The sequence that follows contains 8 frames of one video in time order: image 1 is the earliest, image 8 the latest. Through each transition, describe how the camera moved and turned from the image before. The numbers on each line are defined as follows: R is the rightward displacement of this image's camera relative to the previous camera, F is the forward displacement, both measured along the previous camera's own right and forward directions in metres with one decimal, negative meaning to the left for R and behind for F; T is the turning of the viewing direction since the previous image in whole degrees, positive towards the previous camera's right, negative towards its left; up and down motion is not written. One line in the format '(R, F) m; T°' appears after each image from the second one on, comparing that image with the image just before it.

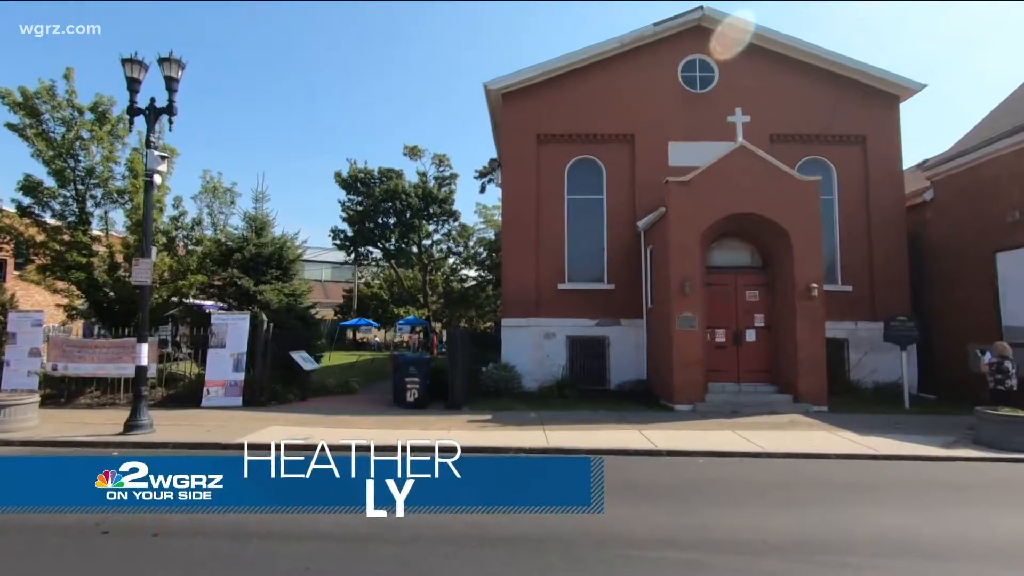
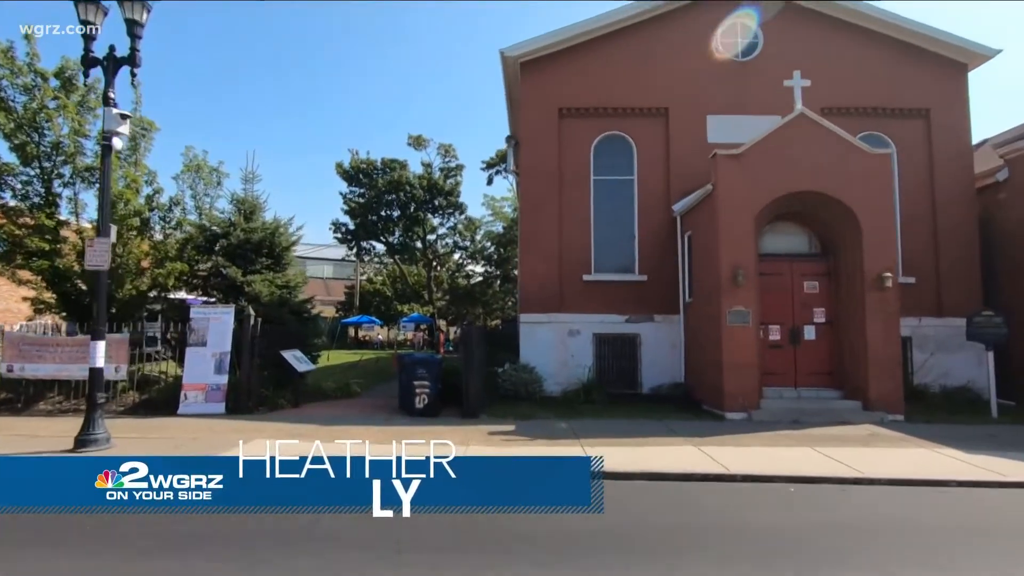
(-0.5, +2.0) m; 0°
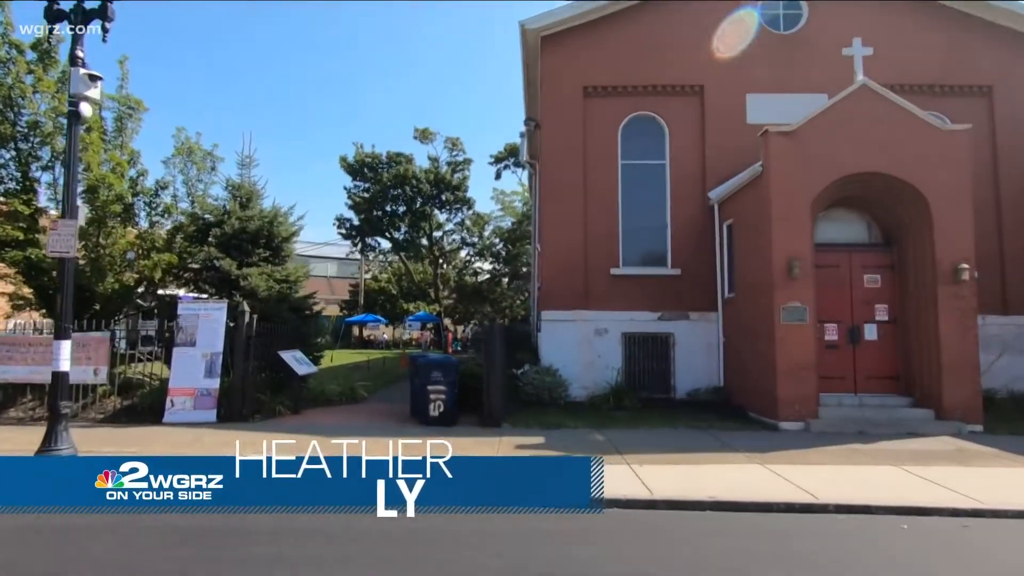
(-0.5, +1.4) m; 0°
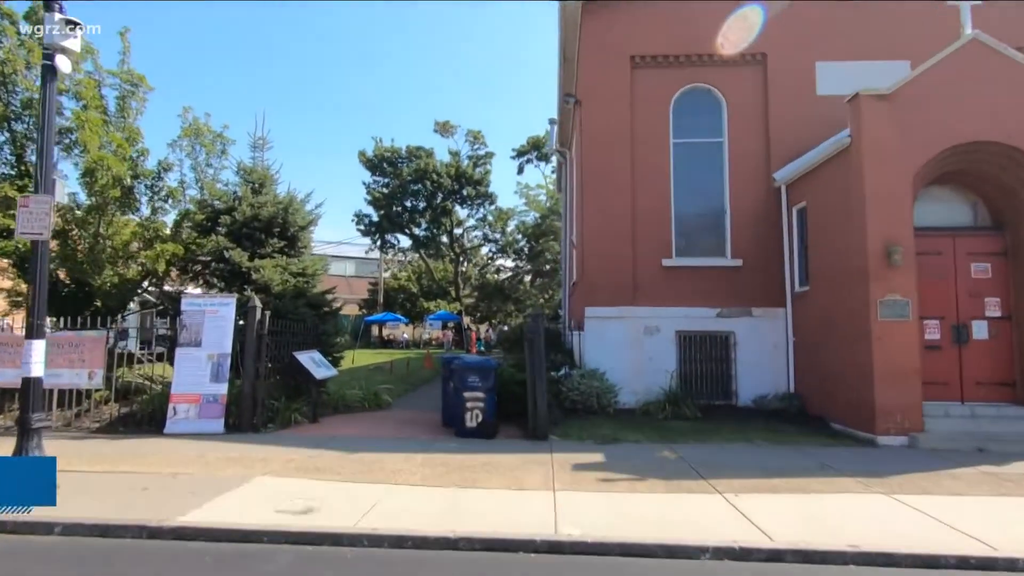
(-0.6, +1.5) m; -2°
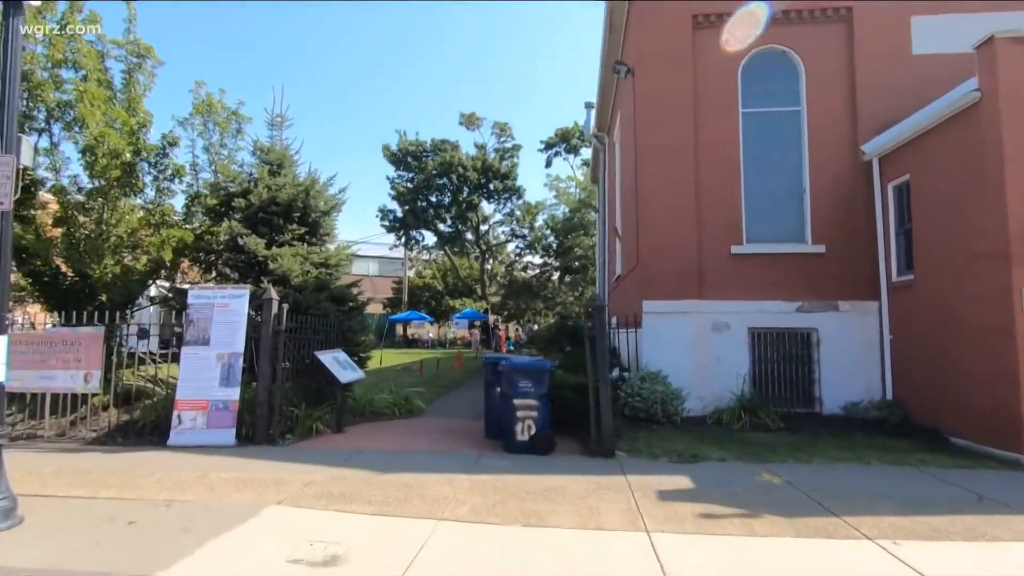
(-0.5, +1.5) m; -2°
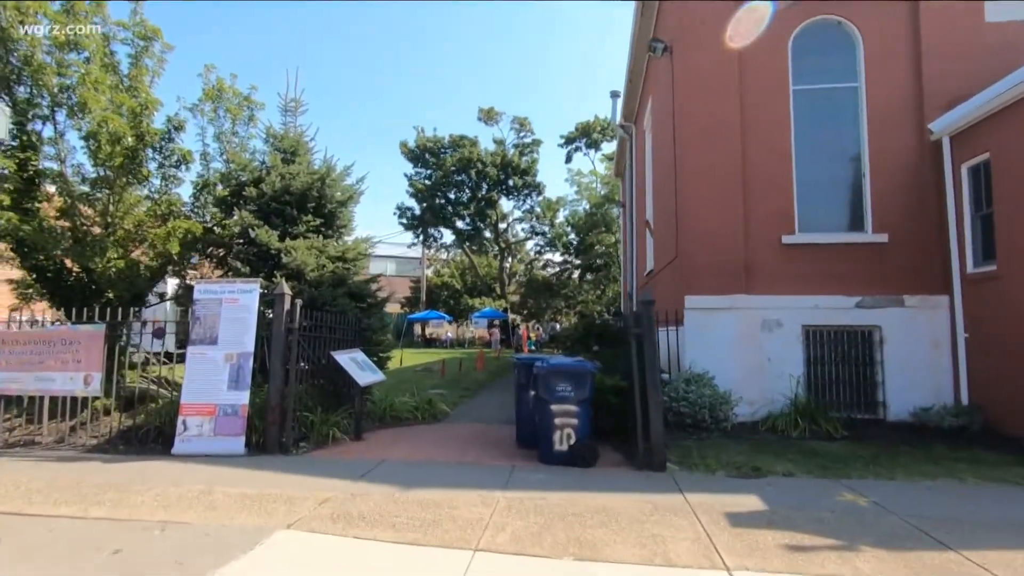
(-0.3, +0.9) m; -2°
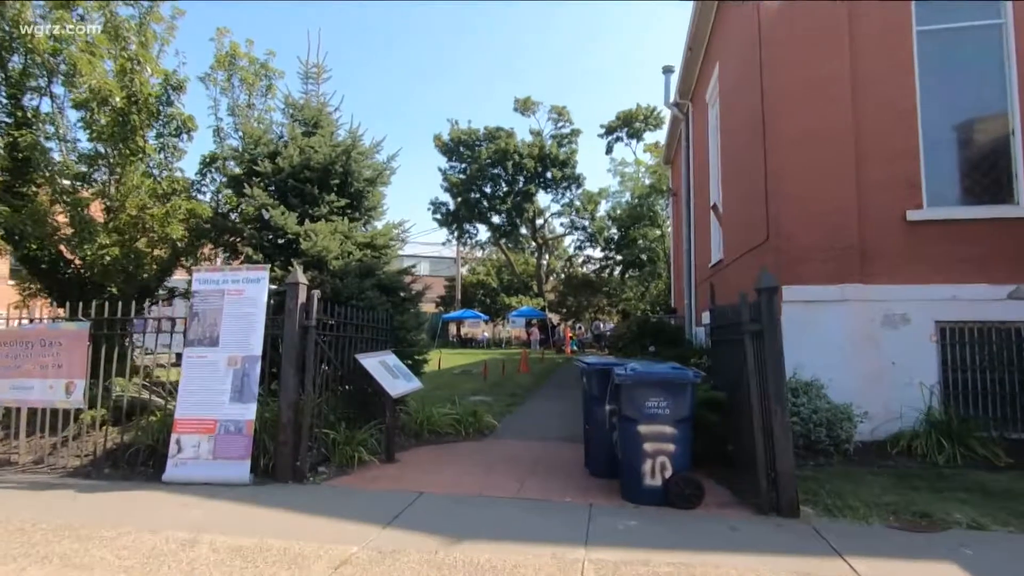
(-0.4, +1.7) m; -3°
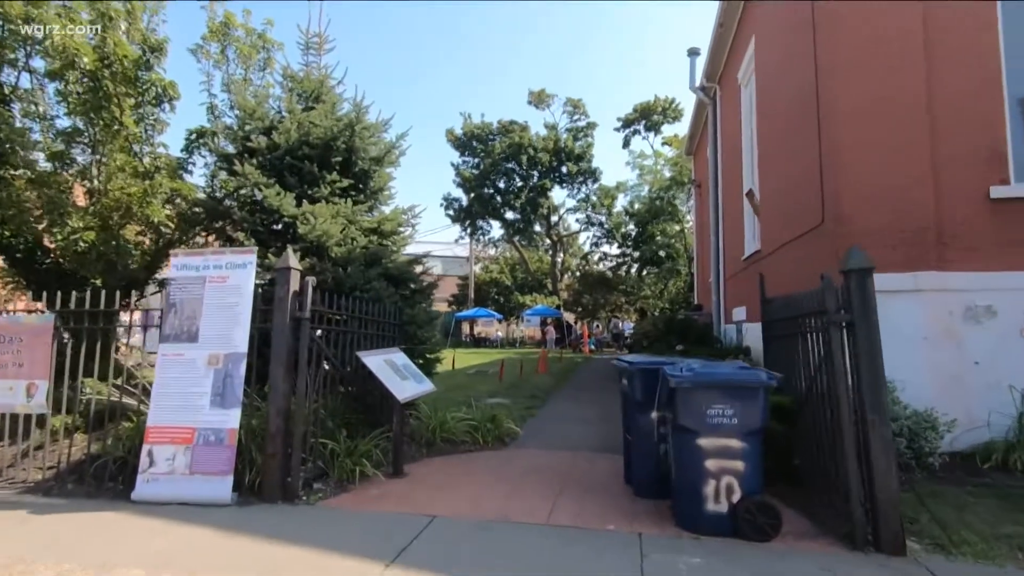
(-0.2, +1.0) m; -1°
